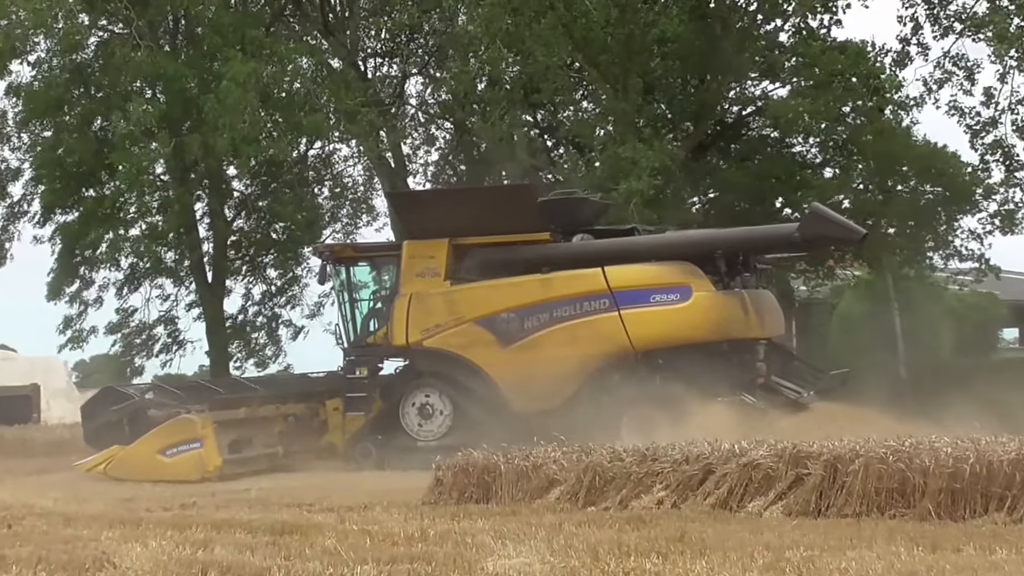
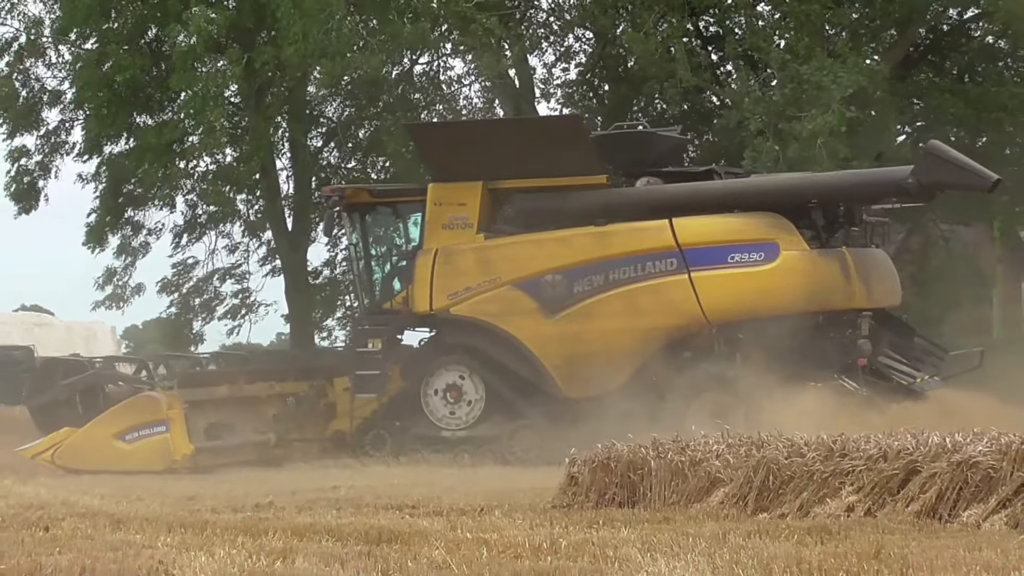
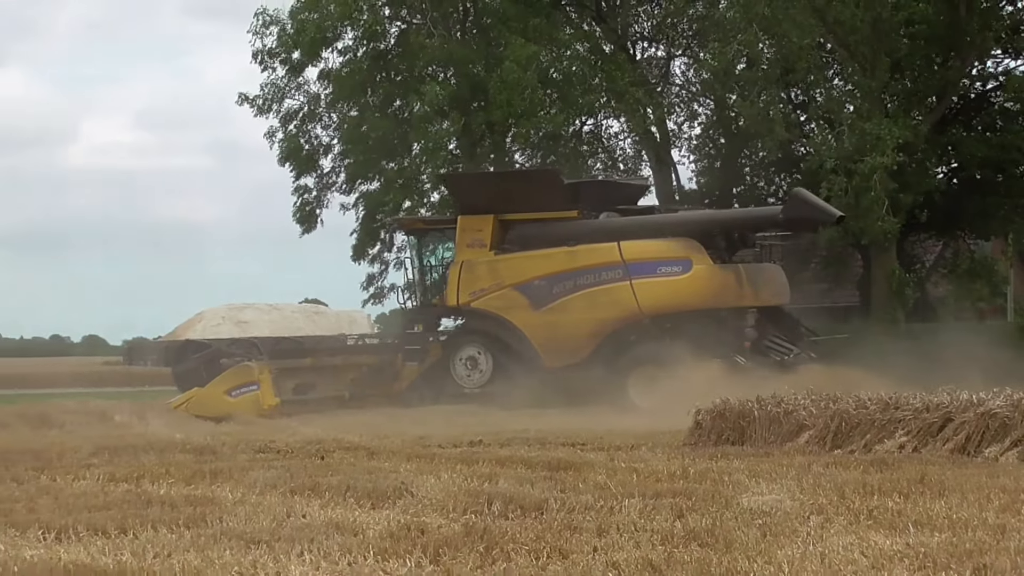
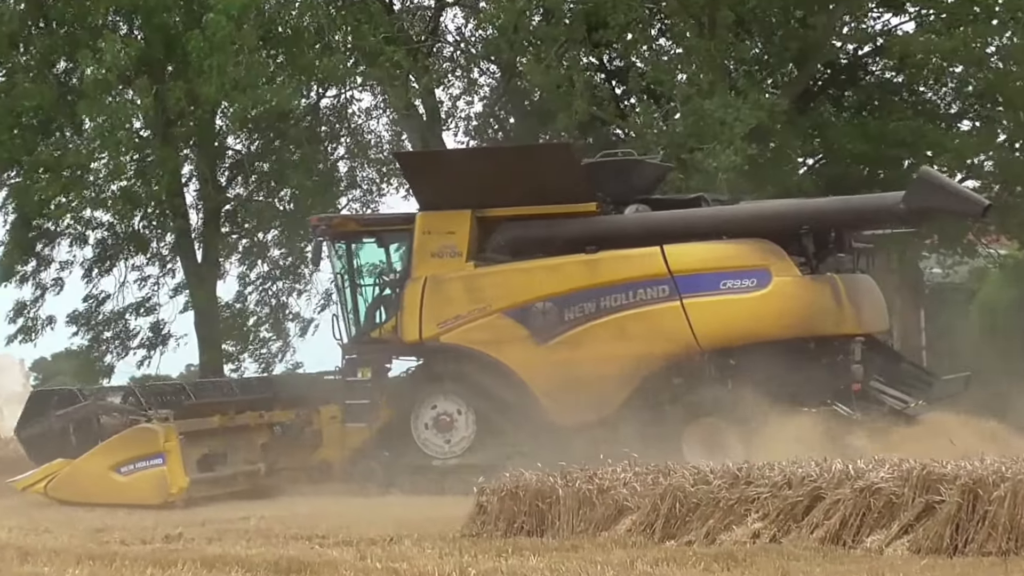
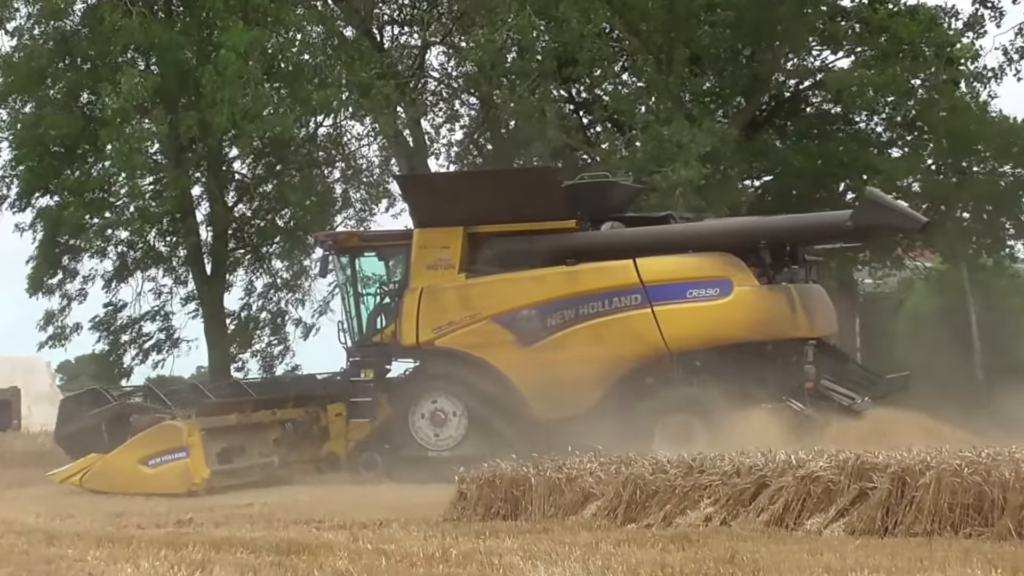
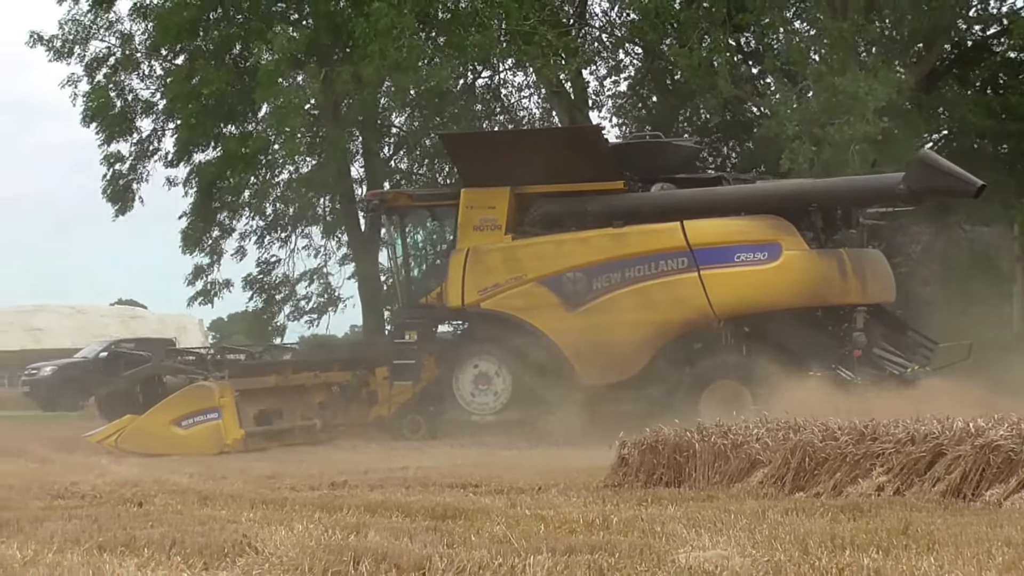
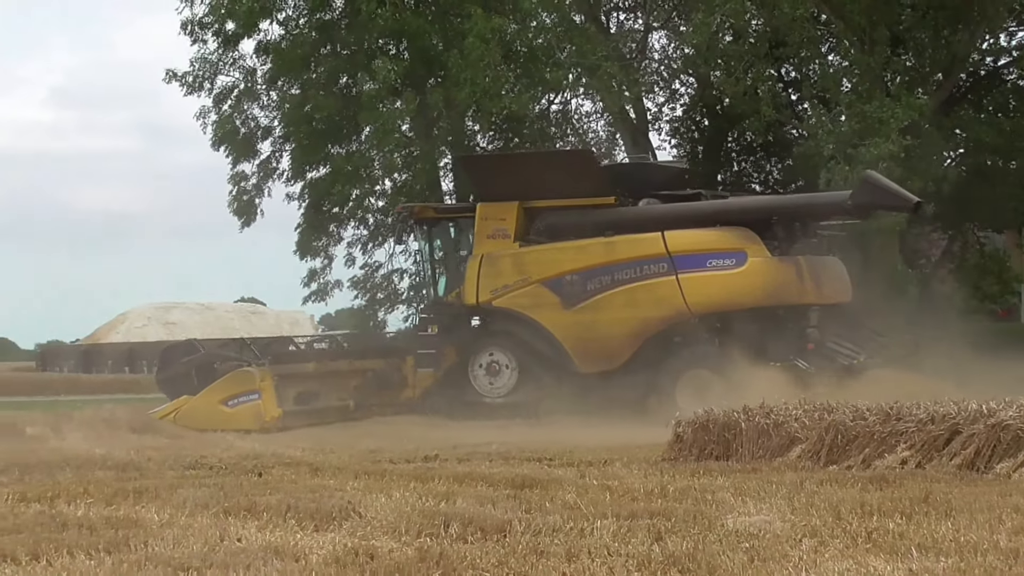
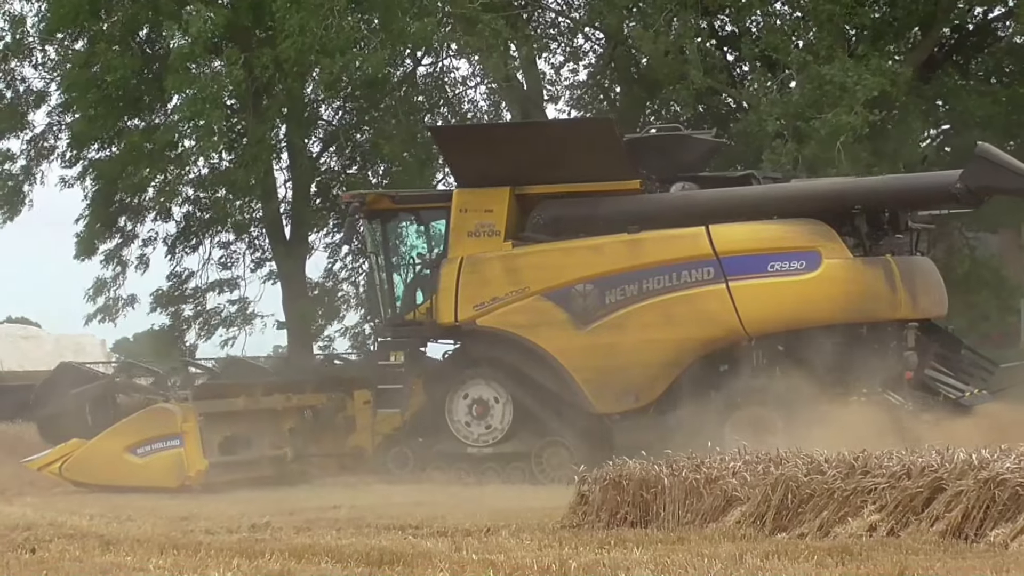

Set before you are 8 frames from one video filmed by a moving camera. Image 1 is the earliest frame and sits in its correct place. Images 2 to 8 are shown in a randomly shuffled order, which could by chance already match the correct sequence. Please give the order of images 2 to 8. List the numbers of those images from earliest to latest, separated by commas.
5, 4, 8, 2, 6, 7, 3
